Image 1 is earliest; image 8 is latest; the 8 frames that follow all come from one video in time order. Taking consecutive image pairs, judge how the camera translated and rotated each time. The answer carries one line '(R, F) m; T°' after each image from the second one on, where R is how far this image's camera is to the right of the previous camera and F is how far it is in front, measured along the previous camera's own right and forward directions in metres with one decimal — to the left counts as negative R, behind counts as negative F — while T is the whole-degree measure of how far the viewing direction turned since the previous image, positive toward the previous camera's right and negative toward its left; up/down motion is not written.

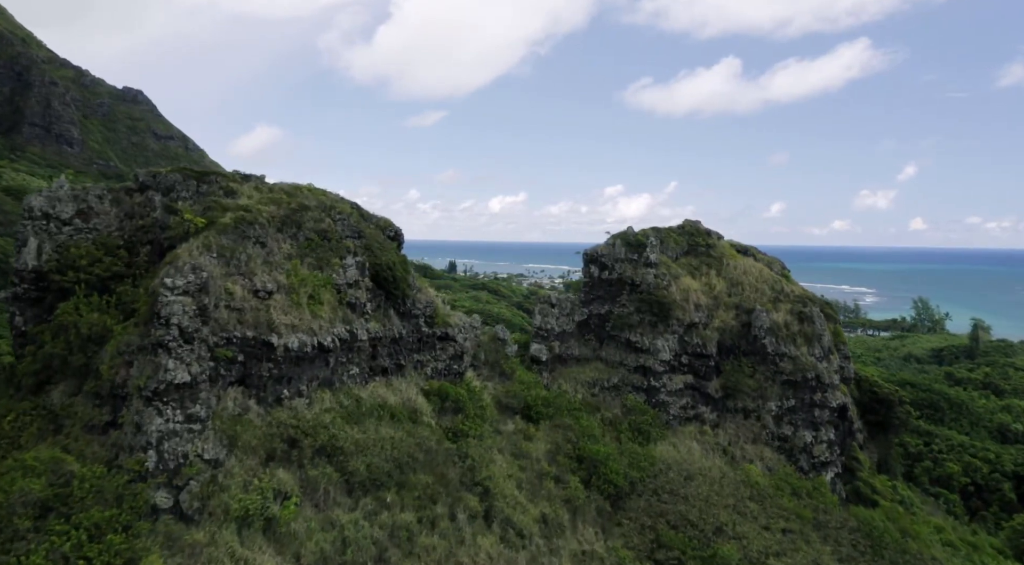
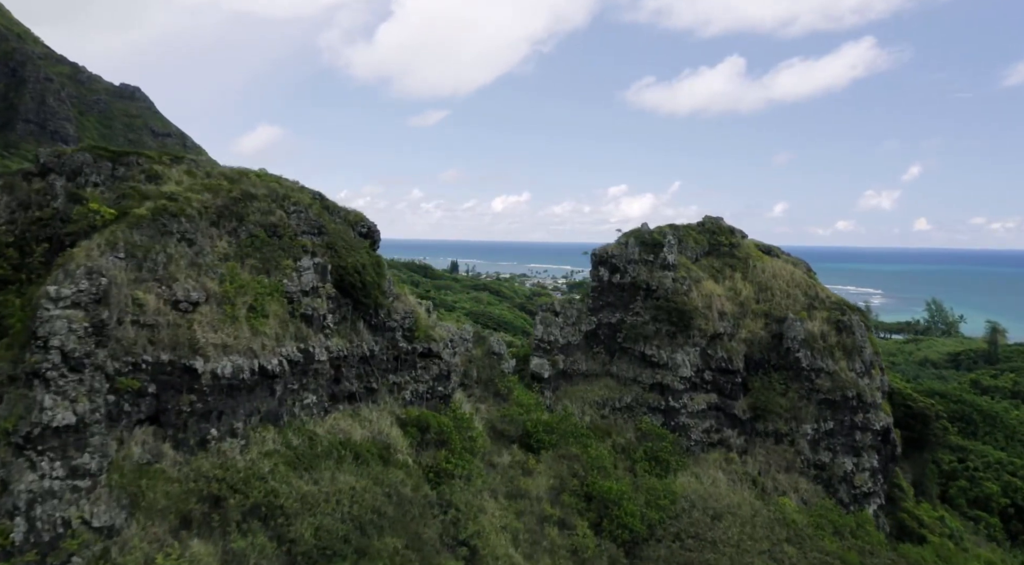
(+0.2, +2.9) m; 0°
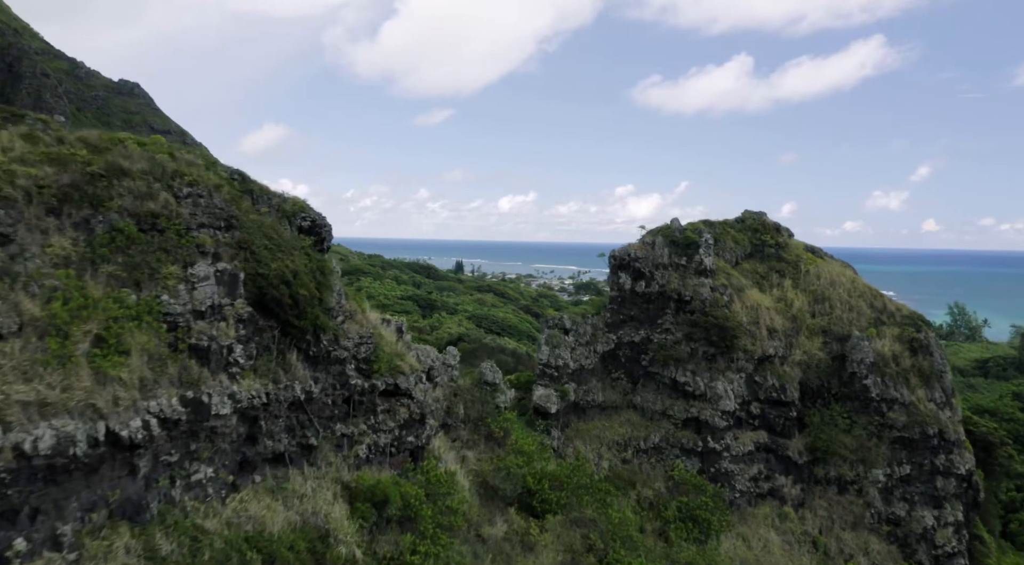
(+0.2, +3.9) m; -1°
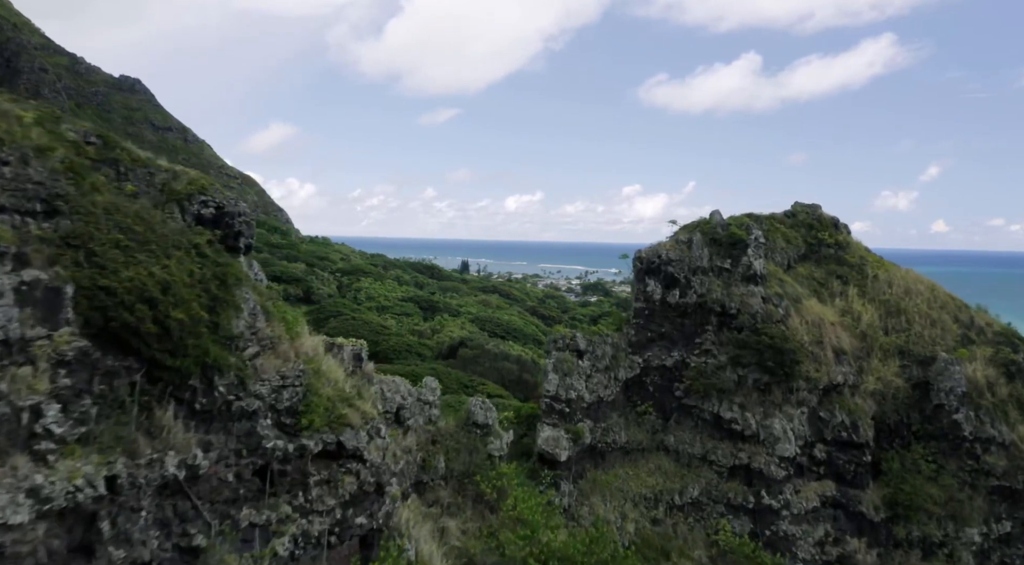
(+0.1, +3.4) m; -1°
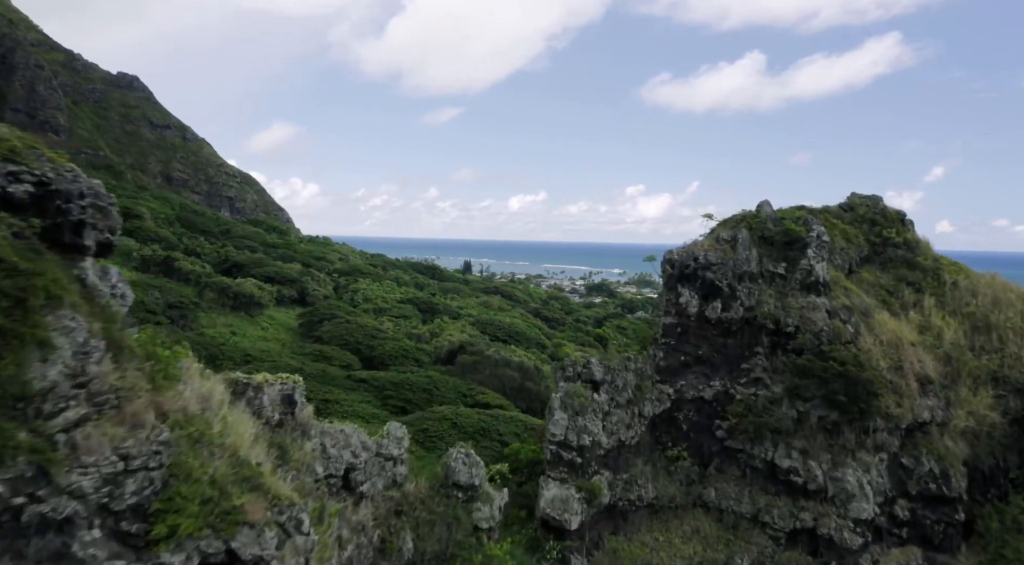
(+0.1, +2.7) m; 0°
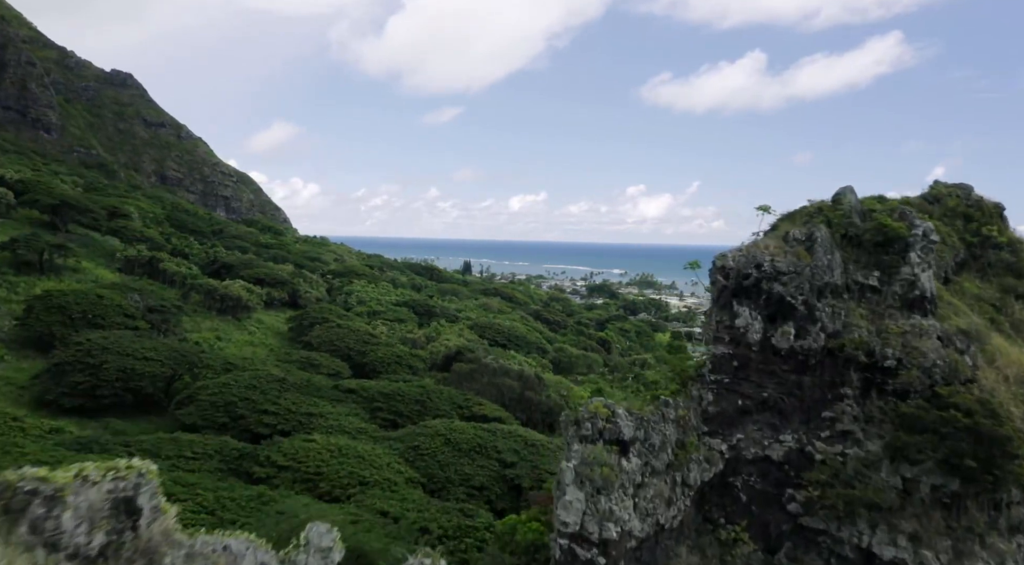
(+0.1, +2.7) m; 0°
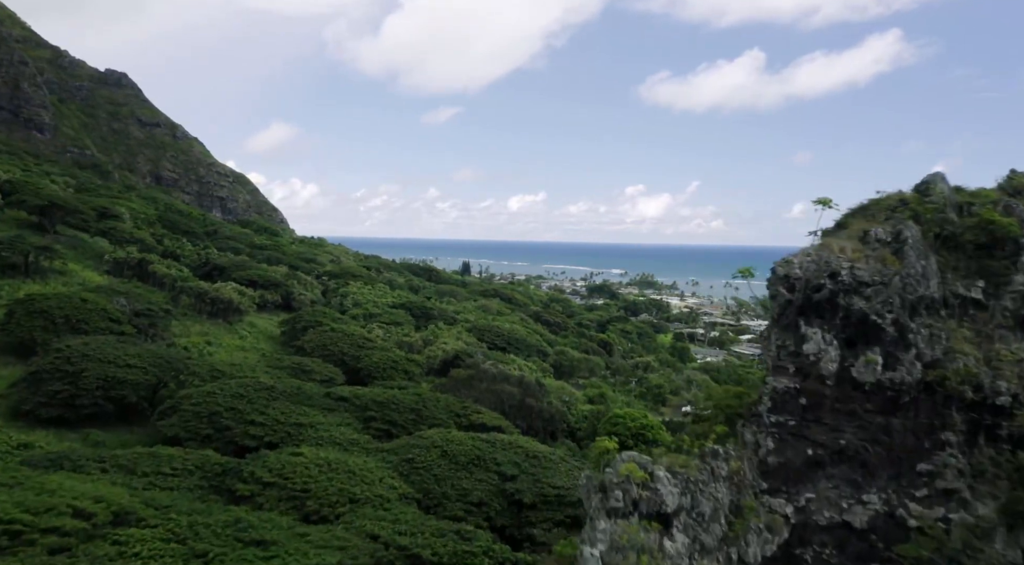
(0.0, +1.7) m; 0°
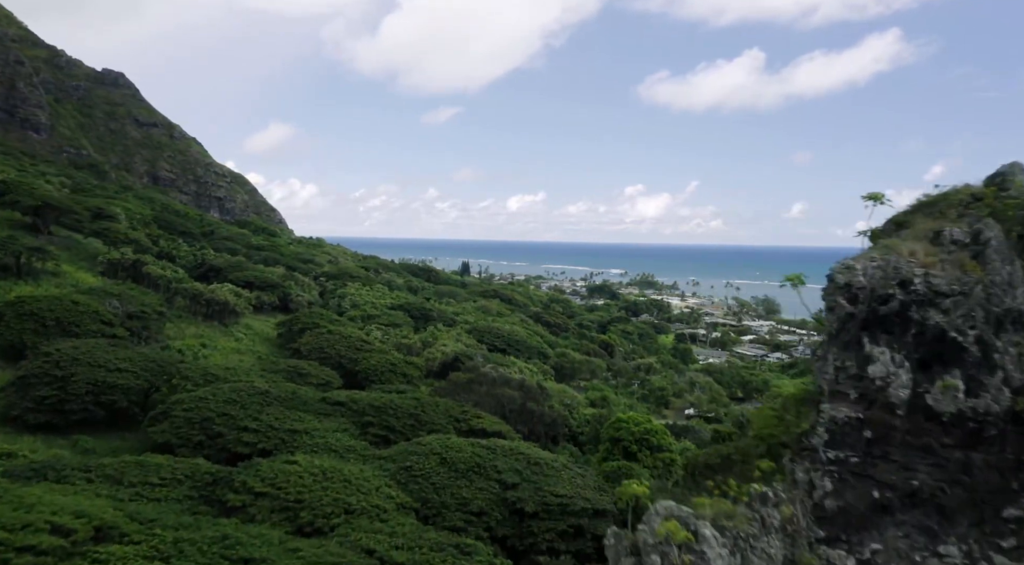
(-0.1, +0.9) m; 0°
